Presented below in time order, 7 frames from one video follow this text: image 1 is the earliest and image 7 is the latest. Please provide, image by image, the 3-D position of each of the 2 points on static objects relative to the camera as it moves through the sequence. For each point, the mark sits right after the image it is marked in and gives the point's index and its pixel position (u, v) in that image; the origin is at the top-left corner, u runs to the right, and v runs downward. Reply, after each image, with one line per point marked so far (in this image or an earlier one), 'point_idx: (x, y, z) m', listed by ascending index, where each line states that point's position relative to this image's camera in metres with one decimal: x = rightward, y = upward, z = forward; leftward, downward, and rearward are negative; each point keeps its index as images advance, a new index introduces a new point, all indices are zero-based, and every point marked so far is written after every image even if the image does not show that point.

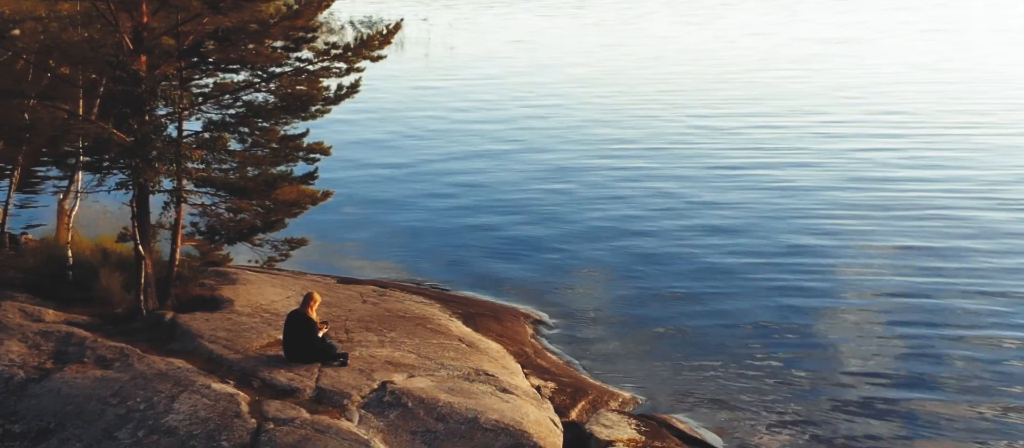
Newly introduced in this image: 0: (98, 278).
0: (-7.0, -1.0, +17.3) m
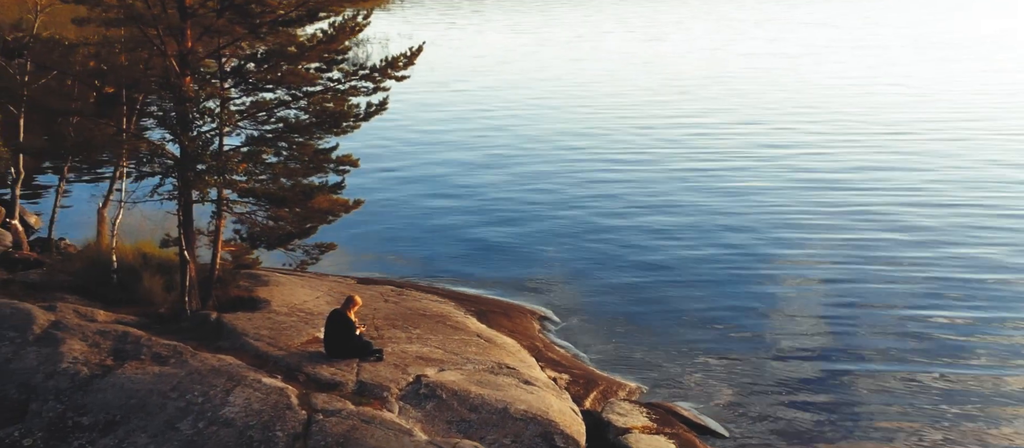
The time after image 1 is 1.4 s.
0: (-6.8, -1.1, +18.7) m
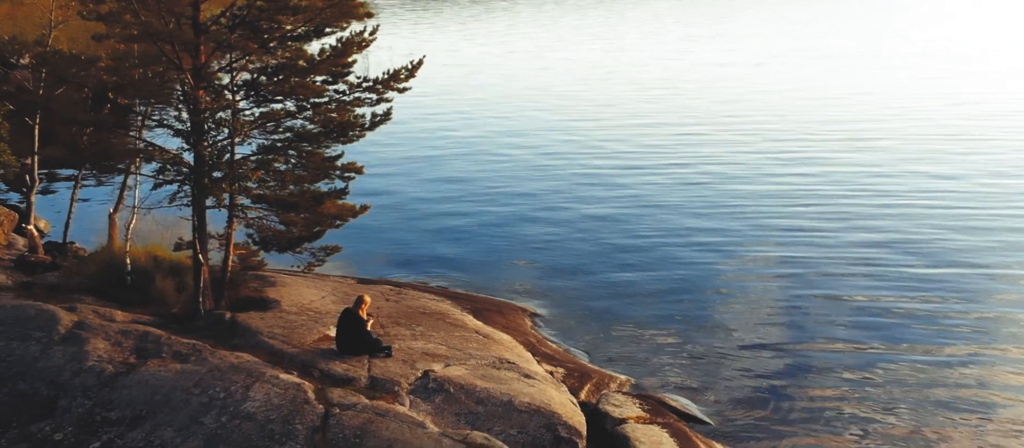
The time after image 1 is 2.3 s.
0: (-6.9, -1.1, +19.6) m
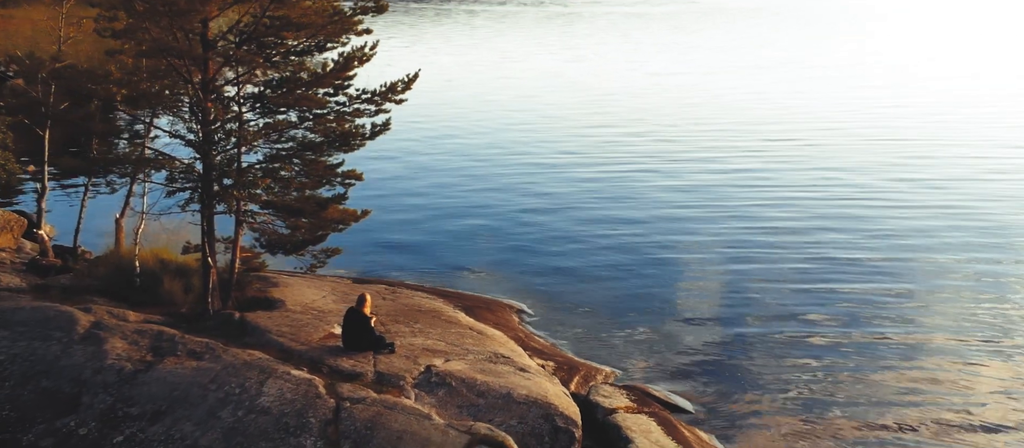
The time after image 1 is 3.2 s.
0: (-7.1, -1.2, +20.6) m
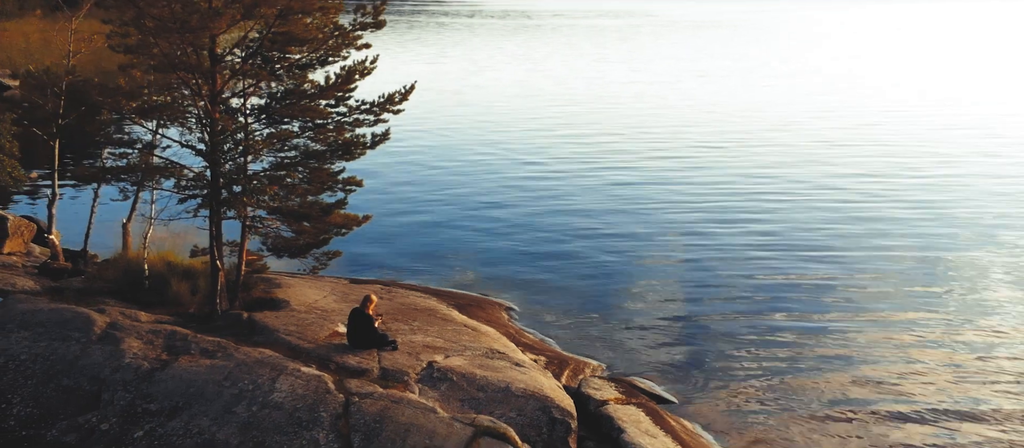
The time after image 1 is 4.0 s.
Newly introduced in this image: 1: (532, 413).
0: (-7.3, -1.3, +21.6) m
1: (+0.3, -3.3, +17.7) m
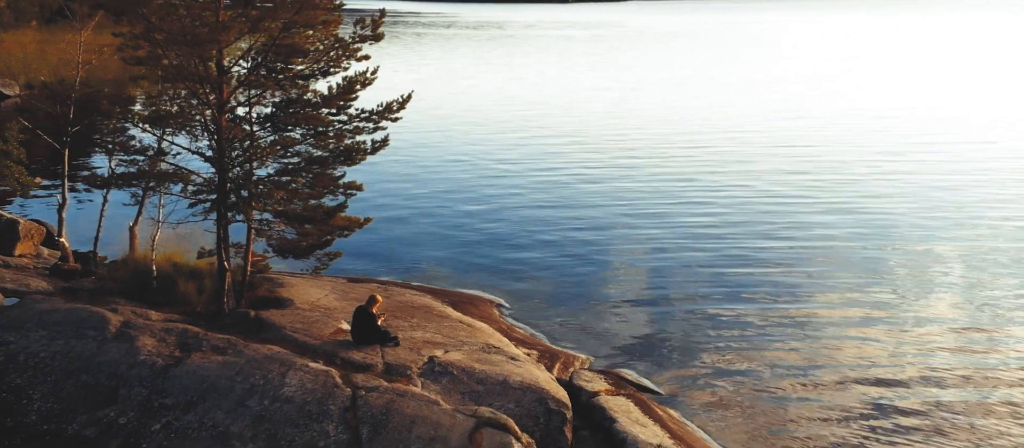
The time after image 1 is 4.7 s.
0: (-7.4, -1.3, +22.5) m
1: (+0.3, -3.4, +18.9) m
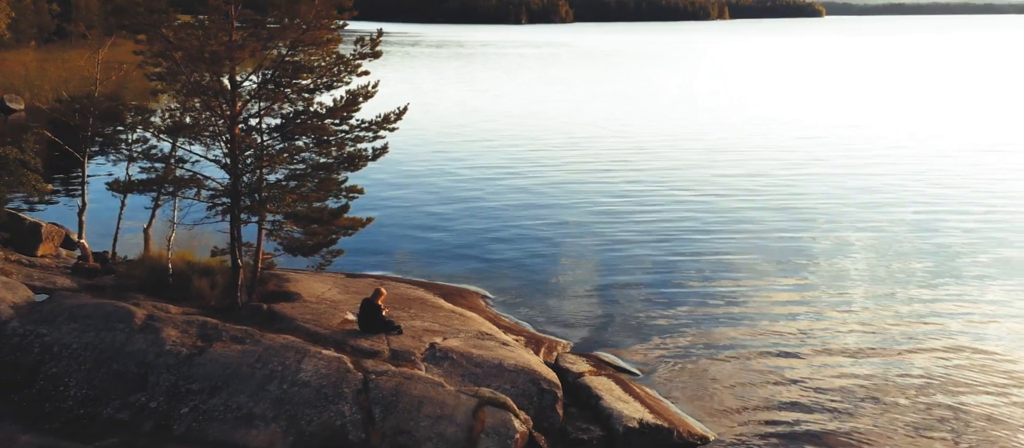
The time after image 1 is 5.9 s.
0: (-7.7, -1.4, +24.3) m
1: (+0.2, -3.3, +21.2) m
